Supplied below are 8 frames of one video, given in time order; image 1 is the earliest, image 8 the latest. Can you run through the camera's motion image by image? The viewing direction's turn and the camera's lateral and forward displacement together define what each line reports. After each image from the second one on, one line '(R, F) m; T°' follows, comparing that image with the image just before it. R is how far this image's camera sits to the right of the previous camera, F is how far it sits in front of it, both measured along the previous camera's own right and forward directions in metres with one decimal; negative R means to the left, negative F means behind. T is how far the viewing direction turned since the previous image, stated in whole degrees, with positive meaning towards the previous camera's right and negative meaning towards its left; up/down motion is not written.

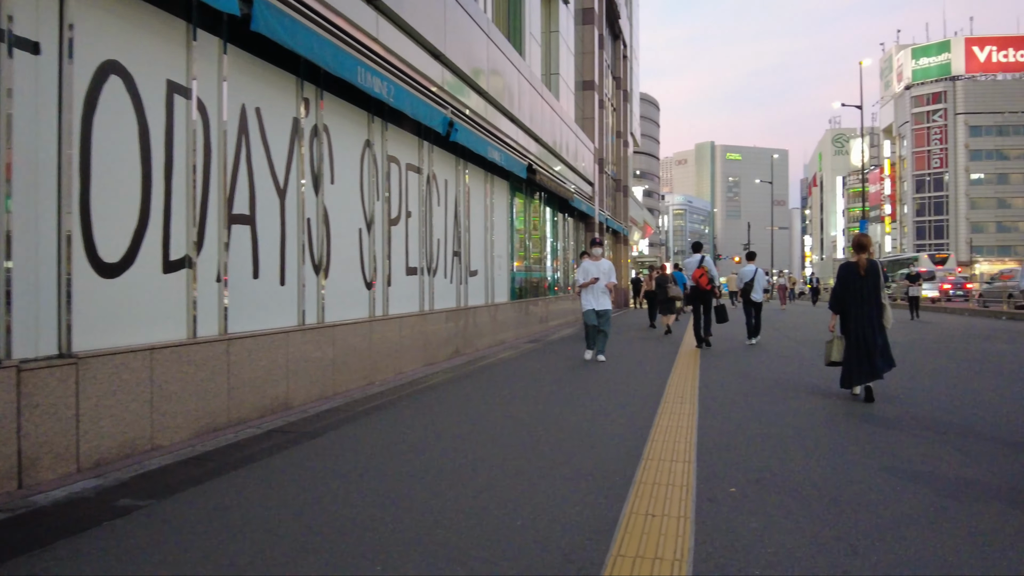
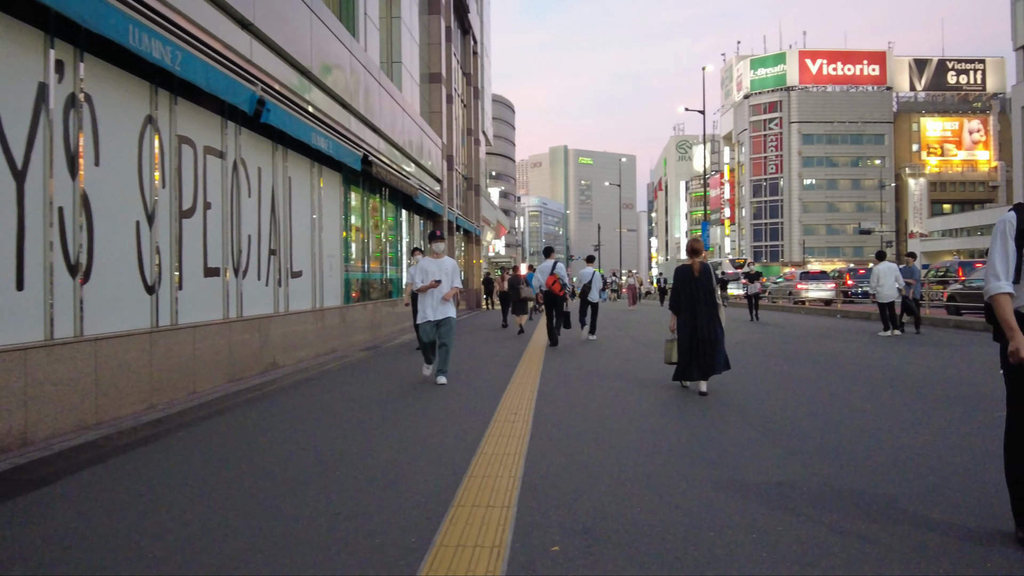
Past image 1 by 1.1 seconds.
(+0.2, +0.6) m; +9°
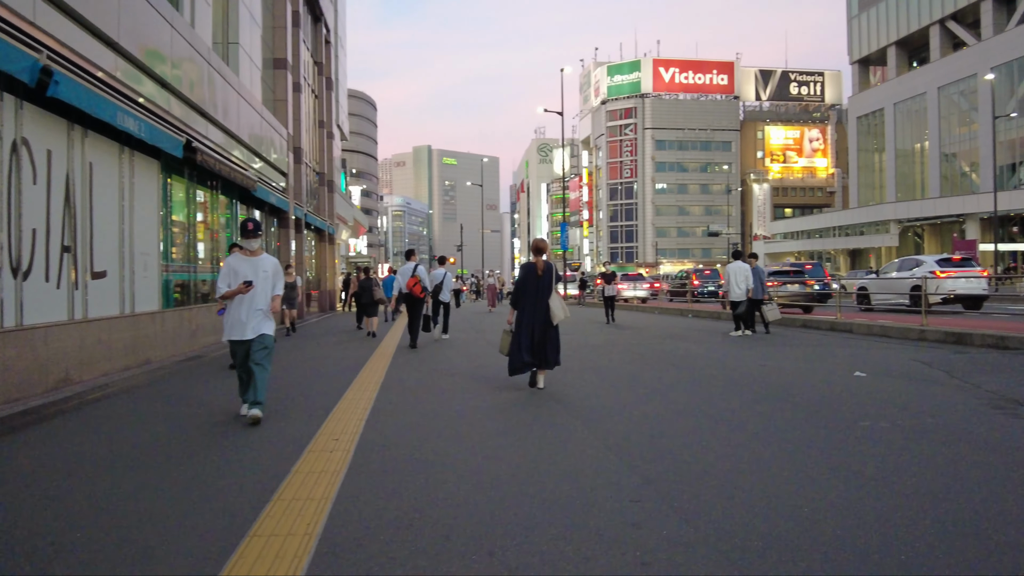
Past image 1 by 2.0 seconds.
(+0.3, +0.9) m; +9°
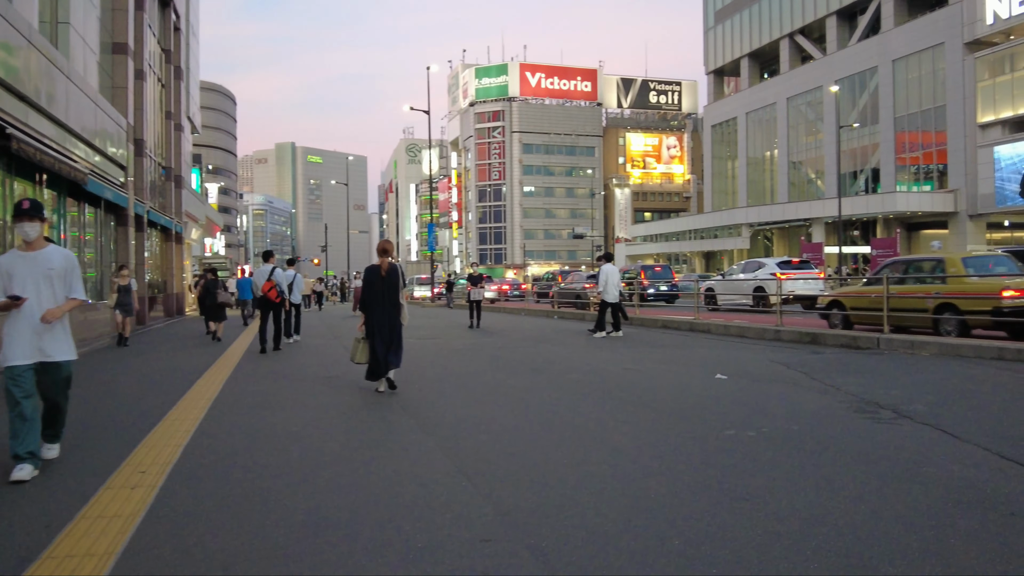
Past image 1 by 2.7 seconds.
(+0.2, +0.6) m; +8°
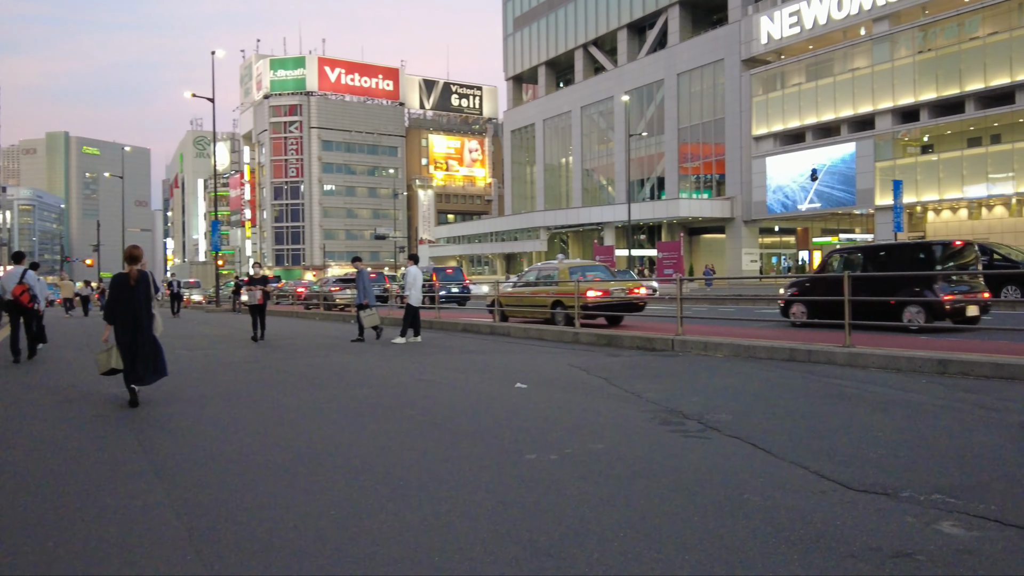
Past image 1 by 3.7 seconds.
(+0.2, +0.9) m; +13°
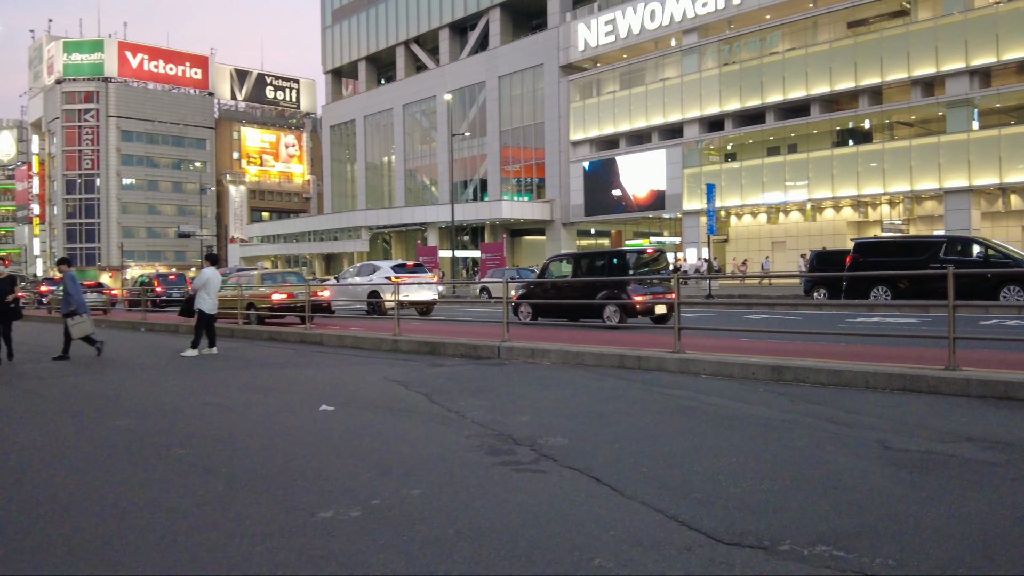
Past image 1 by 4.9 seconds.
(+0.1, +1.1) m; +11°
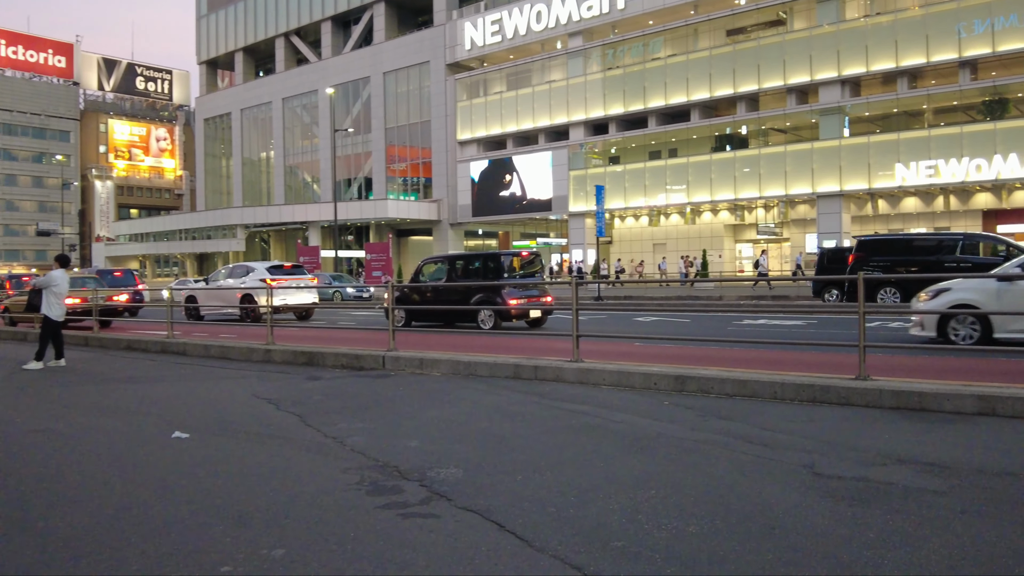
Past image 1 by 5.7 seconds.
(0.0, +0.8) m; +7°
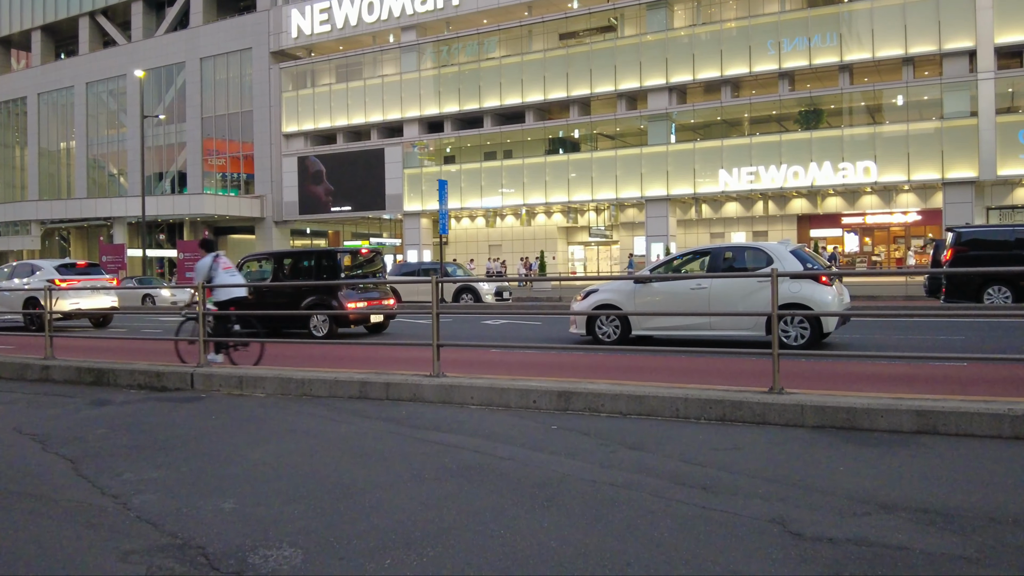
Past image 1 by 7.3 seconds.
(-0.1, +1.5) m; +11°
